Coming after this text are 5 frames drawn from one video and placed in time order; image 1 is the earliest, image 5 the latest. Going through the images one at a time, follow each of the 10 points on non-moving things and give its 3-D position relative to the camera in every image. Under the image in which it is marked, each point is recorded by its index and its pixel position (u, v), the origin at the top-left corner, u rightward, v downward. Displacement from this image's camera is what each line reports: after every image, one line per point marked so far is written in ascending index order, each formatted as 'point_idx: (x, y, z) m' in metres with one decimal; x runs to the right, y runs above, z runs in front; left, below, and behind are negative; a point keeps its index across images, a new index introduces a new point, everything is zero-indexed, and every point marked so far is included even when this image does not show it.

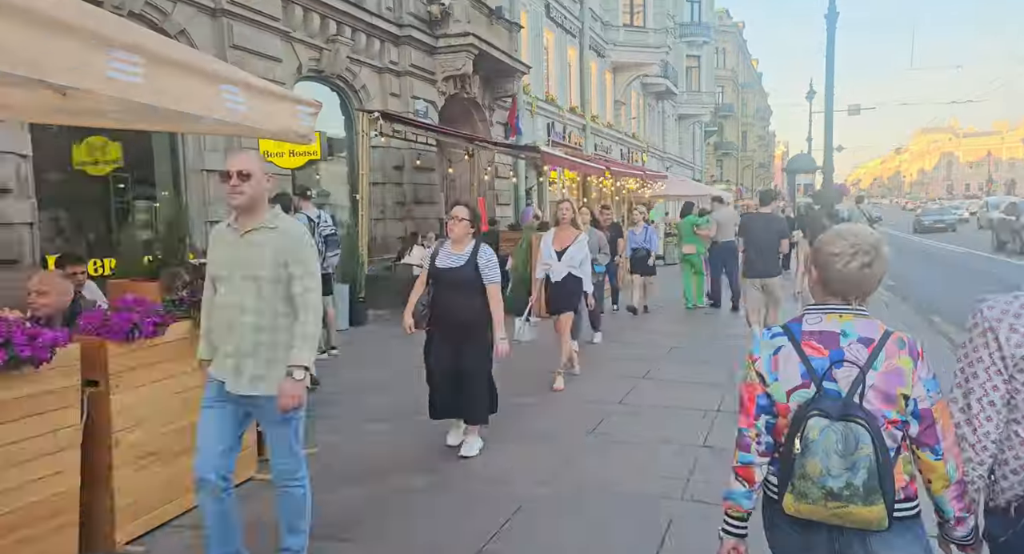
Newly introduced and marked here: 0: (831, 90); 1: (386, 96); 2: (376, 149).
0: (+7.5, +4.4, +19.9) m
1: (-2.2, +3.2, +15.0) m
2: (-2.4, +2.2, +14.7) m
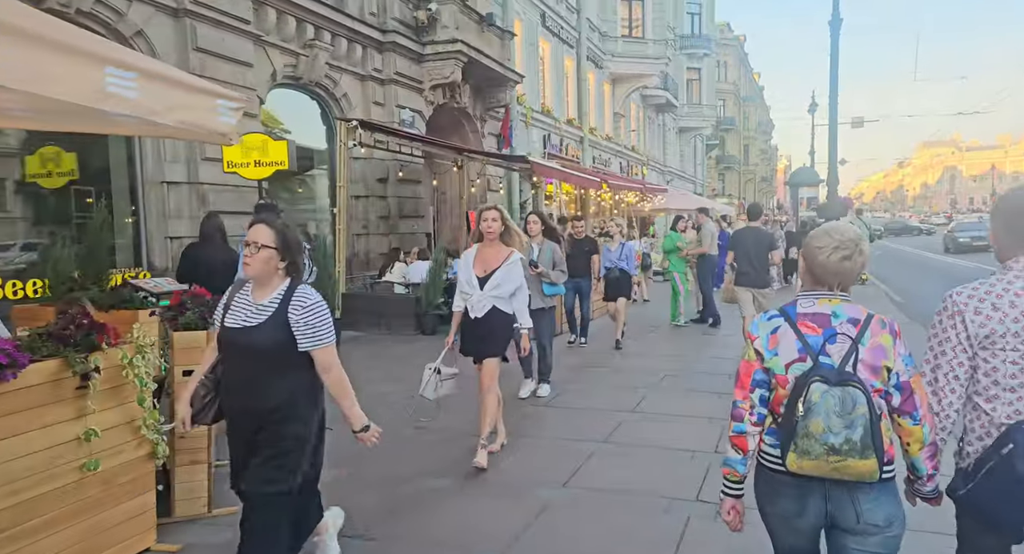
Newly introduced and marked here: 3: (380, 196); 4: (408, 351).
0: (+7.3, +4.0, +19.2) m
1: (-2.4, +2.9, +14.3) m
2: (-2.6, +1.9, +14.0) m
3: (-2.3, +1.4, +14.6) m
4: (-1.2, -0.9, +10.0) m
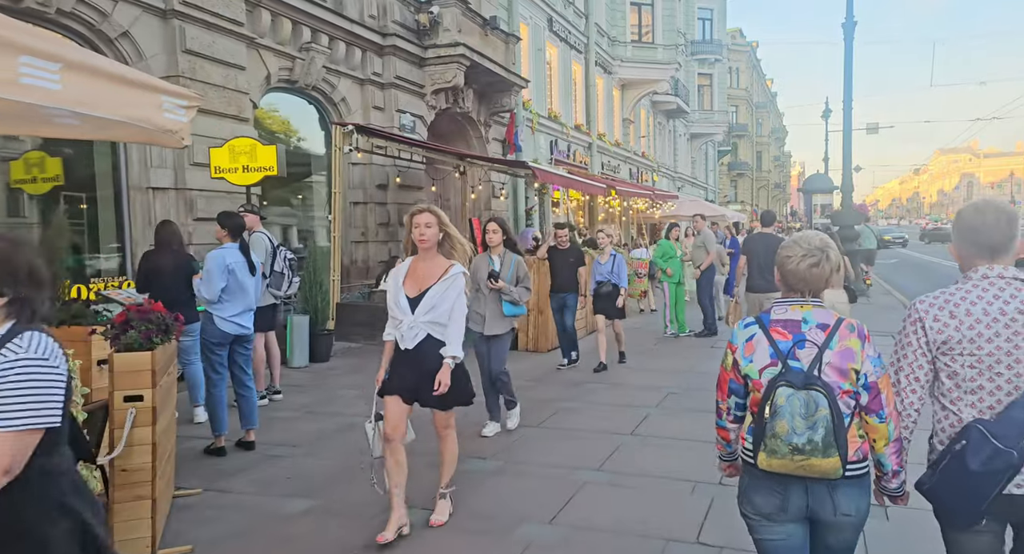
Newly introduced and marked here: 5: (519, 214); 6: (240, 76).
0: (+7.4, +3.8, +18.7) m
1: (-2.4, +2.8, +14.0) m
2: (-2.5, +1.8, +13.7) m
3: (-2.2, +1.2, +14.2) m
4: (-1.3, -1.0, +9.6) m
5: (+0.2, +1.5, +19.8) m
6: (-3.4, +2.5, +10.6) m
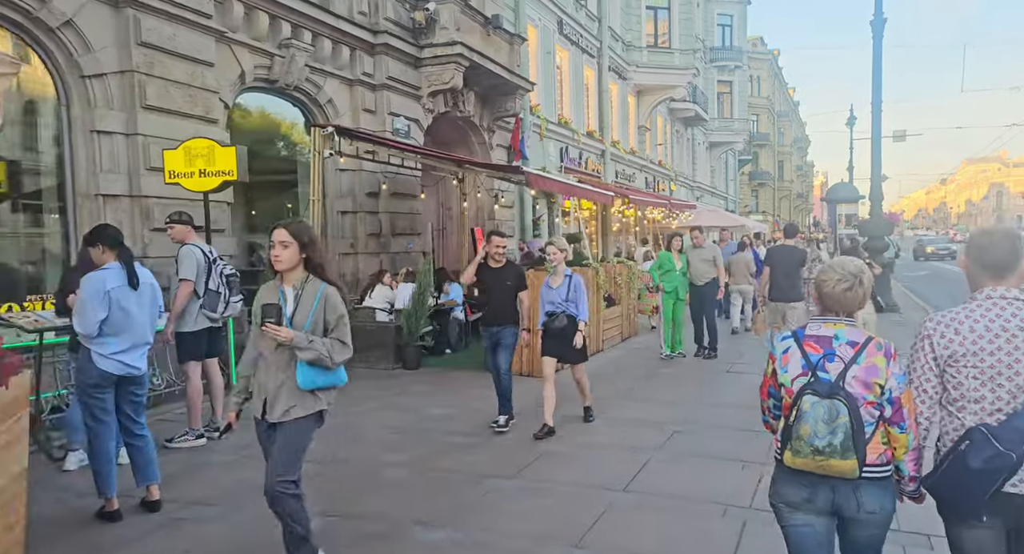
0: (+7.5, +3.5, +17.6) m
1: (-2.4, +2.5, +13.1) m
2: (-2.5, +1.6, +12.7) m
3: (-2.2, +1.0, +13.3) m
4: (-1.4, -1.2, +8.6) m
5: (+0.3, +1.2, +18.8) m
6: (-3.5, +2.3, +9.7) m
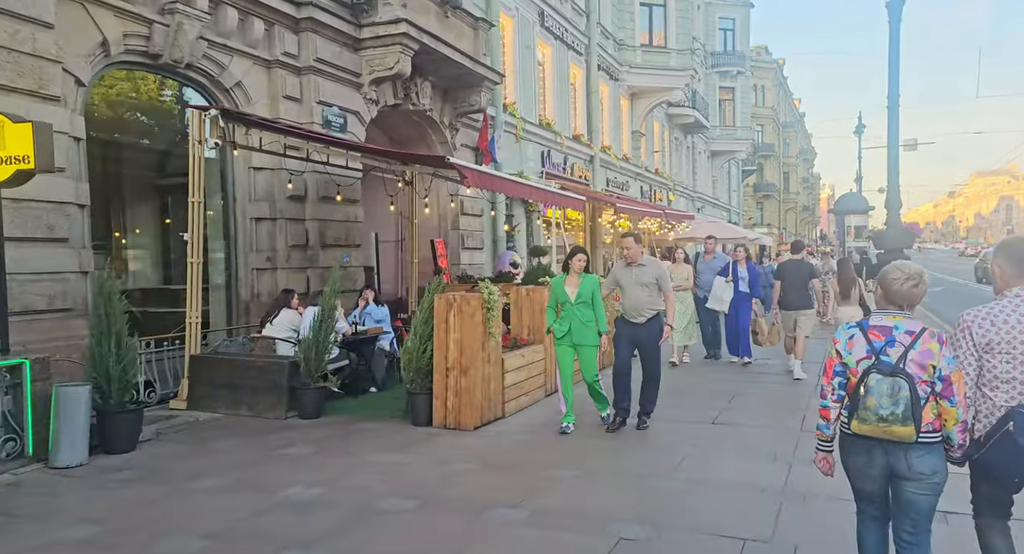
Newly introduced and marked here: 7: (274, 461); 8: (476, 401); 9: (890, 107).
0: (+6.9, +3.2, +15.3) m
1: (-3.0, +2.3, +10.9) m
2: (-3.2, +1.3, +10.5) m
3: (-2.9, +0.8, +11.1) m
4: (-2.0, -1.4, +6.4) m
5: (-0.3, +0.8, +16.5) m
6: (-4.2, +2.1, +7.5) m
7: (-1.8, -1.4, +6.3) m
8: (-0.3, -1.1, +7.4) m
9: (+6.8, +3.0, +15.2) m
